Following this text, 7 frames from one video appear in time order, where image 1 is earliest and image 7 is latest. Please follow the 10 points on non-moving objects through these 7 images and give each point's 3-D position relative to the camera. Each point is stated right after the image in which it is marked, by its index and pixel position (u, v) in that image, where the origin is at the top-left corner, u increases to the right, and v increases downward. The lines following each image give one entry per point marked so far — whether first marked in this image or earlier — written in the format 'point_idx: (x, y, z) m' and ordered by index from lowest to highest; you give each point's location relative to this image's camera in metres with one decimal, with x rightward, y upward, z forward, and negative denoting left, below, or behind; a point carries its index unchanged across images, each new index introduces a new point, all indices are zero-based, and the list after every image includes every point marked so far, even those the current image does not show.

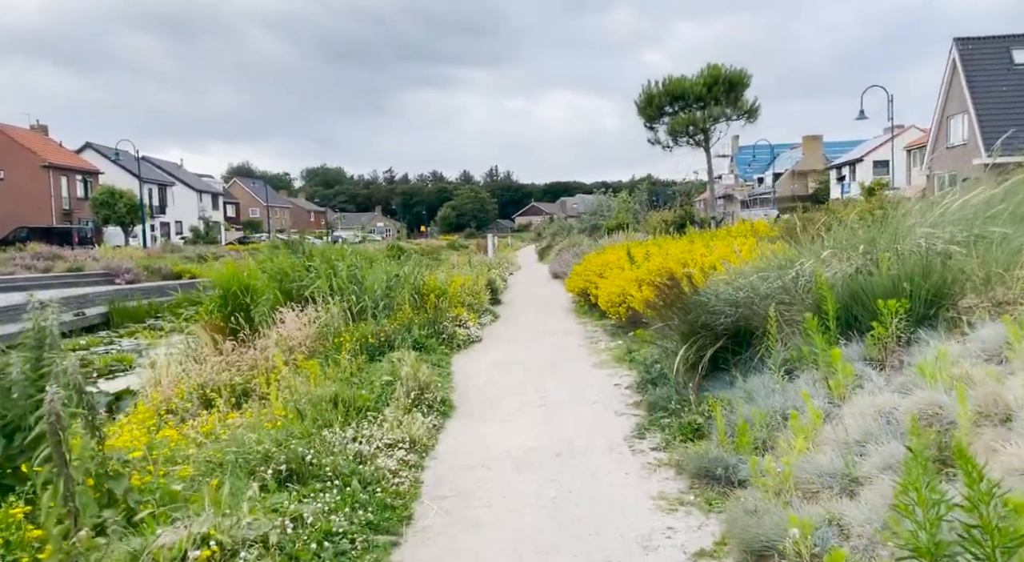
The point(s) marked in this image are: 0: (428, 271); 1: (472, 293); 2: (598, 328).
0: (-1.7, +0.2, +15.6) m
1: (-0.7, -0.2, +13.9) m
2: (+1.2, -0.7, +11.0) m
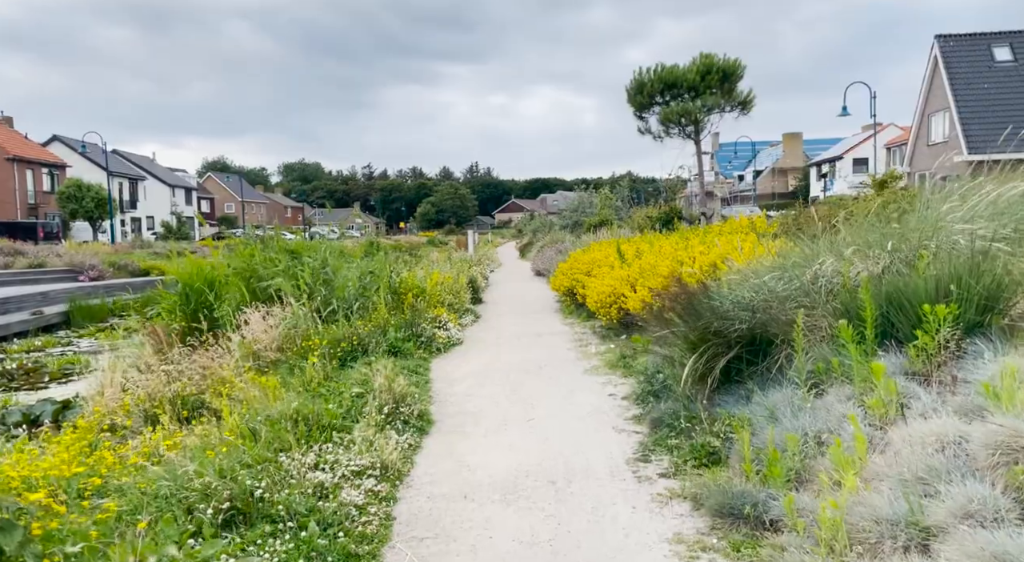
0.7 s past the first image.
0: (-2.1, +0.2, +14.9) m
1: (-1.0, -0.2, +13.2) m
2: (+1.0, -0.7, +10.4) m
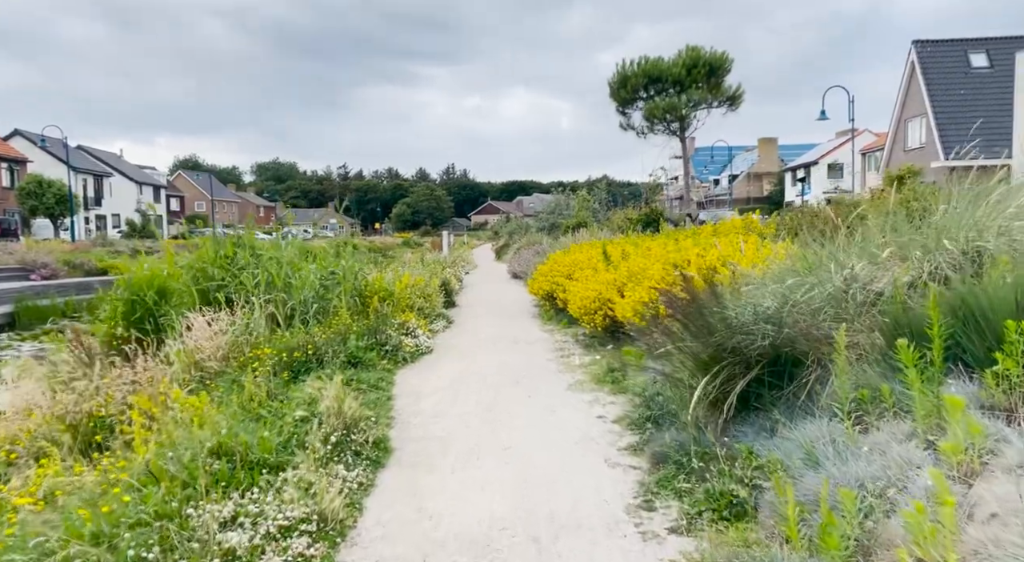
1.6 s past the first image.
0: (-2.5, +0.2, +13.9) m
1: (-1.4, -0.2, +12.2) m
2: (+0.7, -0.7, +9.5) m
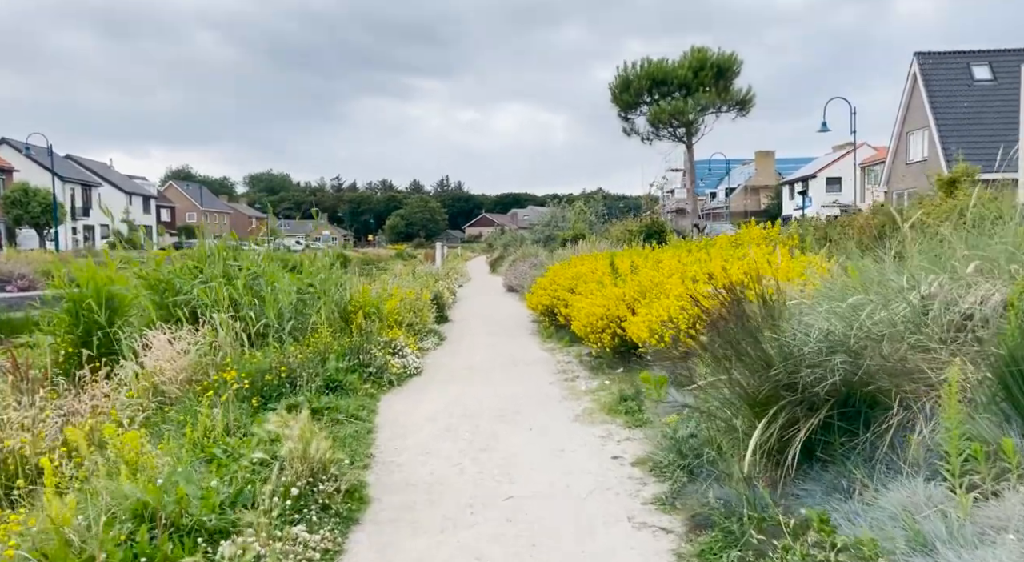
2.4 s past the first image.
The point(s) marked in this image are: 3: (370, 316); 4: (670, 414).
0: (-2.6, 0.0, +13.1) m
1: (-1.5, -0.4, +11.4) m
2: (+0.7, -0.9, +8.7) m
3: (-1.8, -0.4, +9.6) m
4: (+1.0, -0.8, +4.7) m
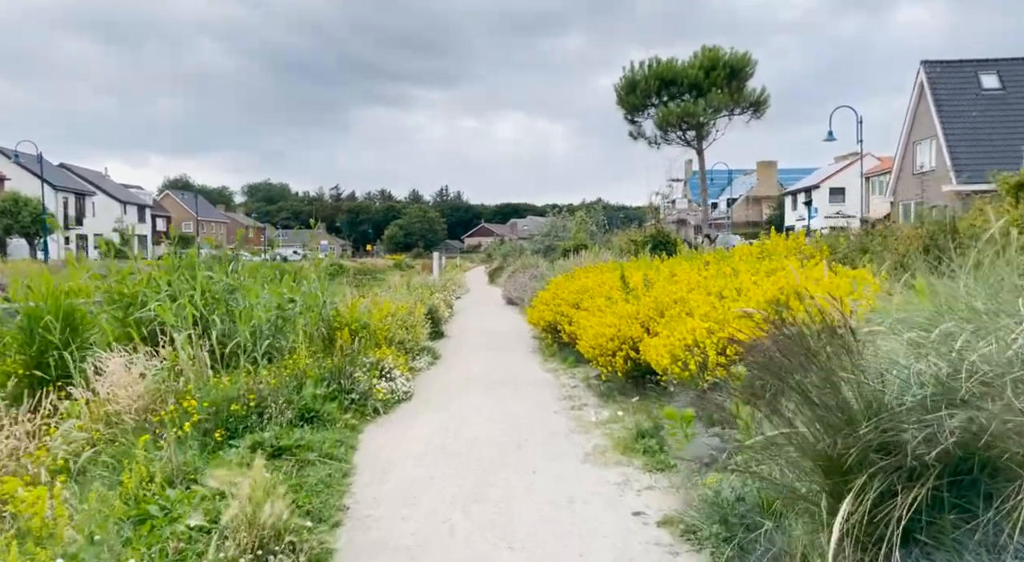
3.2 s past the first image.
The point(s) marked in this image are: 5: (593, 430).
0: (-2.6, -0.3, +12.3) m
1: (-1.5, -0.6, +10.6) m
2: (+0.7, -1.0, +7.9) m
3: (-1.8, -0.6, +8.8) m
4: (+1.0, -0.9, +3.9) m
5: (+0.6, -1.1, +5.8) m
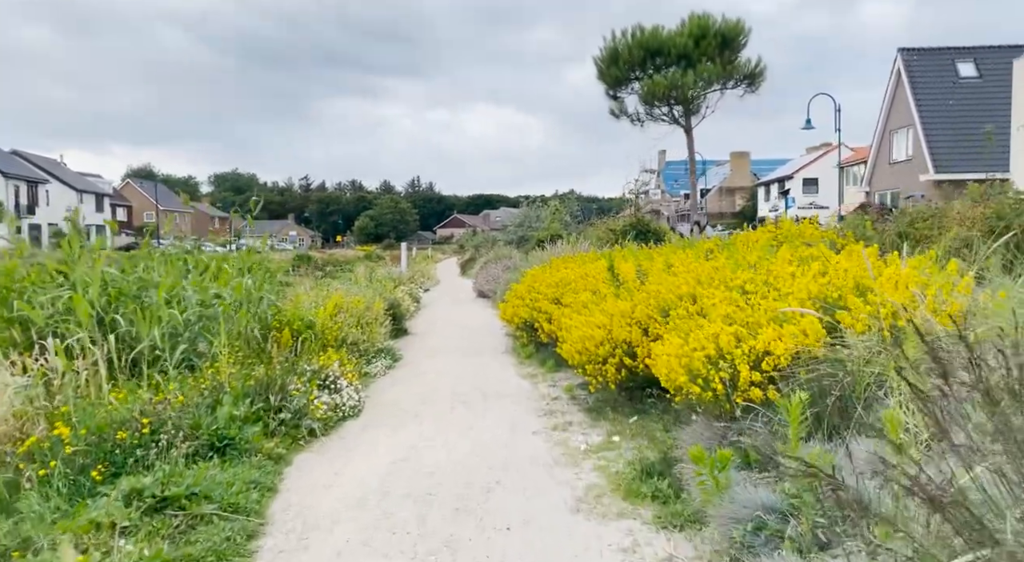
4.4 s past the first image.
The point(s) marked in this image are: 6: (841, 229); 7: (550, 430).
0: (-3.0, -0.1, +10.9) m
1: (-1.9, -0.5, +9.3) m
2: (+0.4, -1.0, +6.6) m
3: (-2.1, -0.5, +7.4) m
4: (+0.8, -0.9, +2.6) m
5: (+0.4, -1.1, +4.6) m
6: (+2.9, +0.5, +6.6) m
7: (+0.3, -1.1, +5.5) m
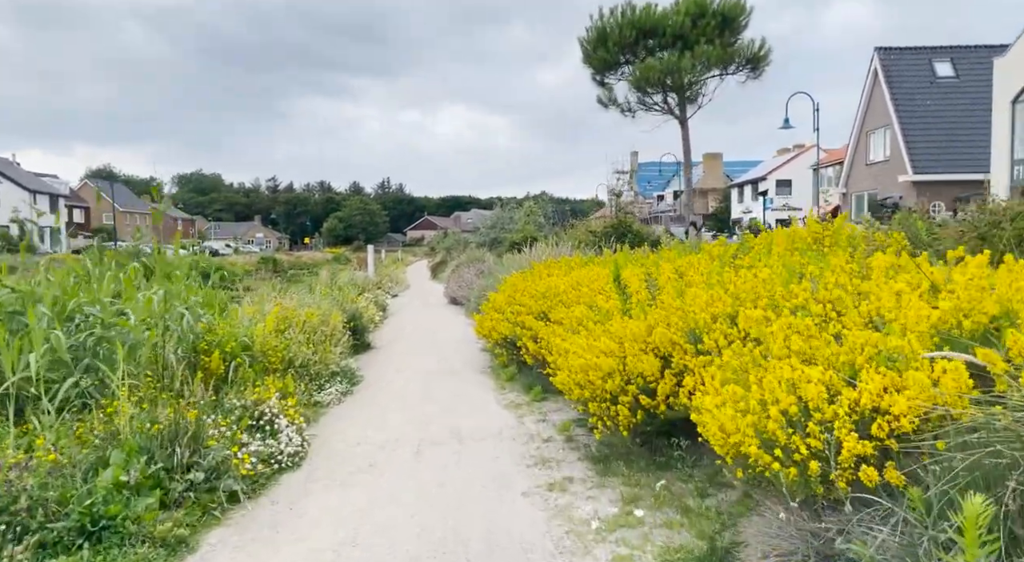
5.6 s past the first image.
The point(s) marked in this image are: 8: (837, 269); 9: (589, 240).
0: (-3.3, -0.2, +9.5) m
1: (-2.1, -0.6, +7.9) m
2: (+0.3, -1.1, +5.4) m
3: (-2.3, -0.6, +6.1) m
4: (+0.9, -1.0, +1.4) m
5: (+0.4, -1.2, +3.4) m
6: (+2.7, +0.4, +5.5) m
7: (+0.2, -1.2, +4.2) m
8: (+1.7, 0.0, +3.8) m
9: (+1.7, +0.9, +15.5) m
